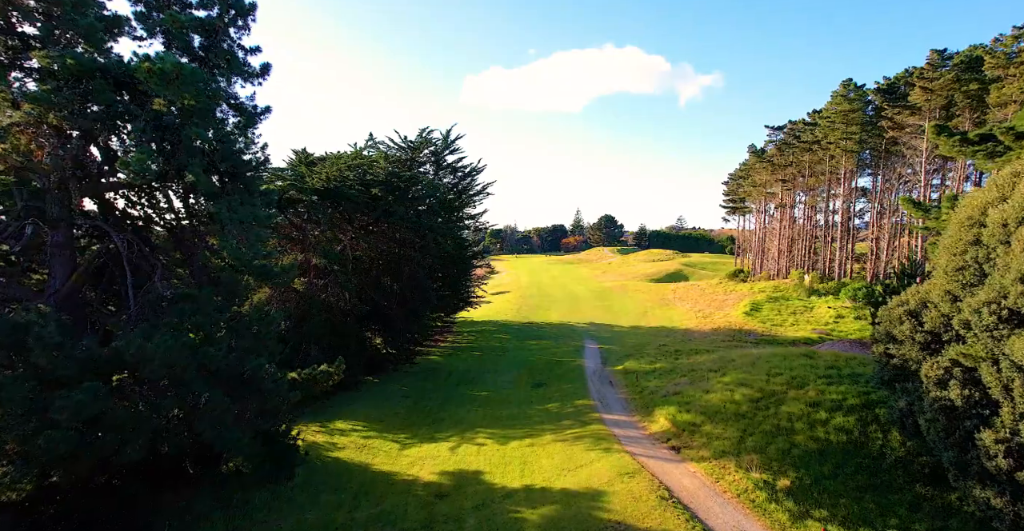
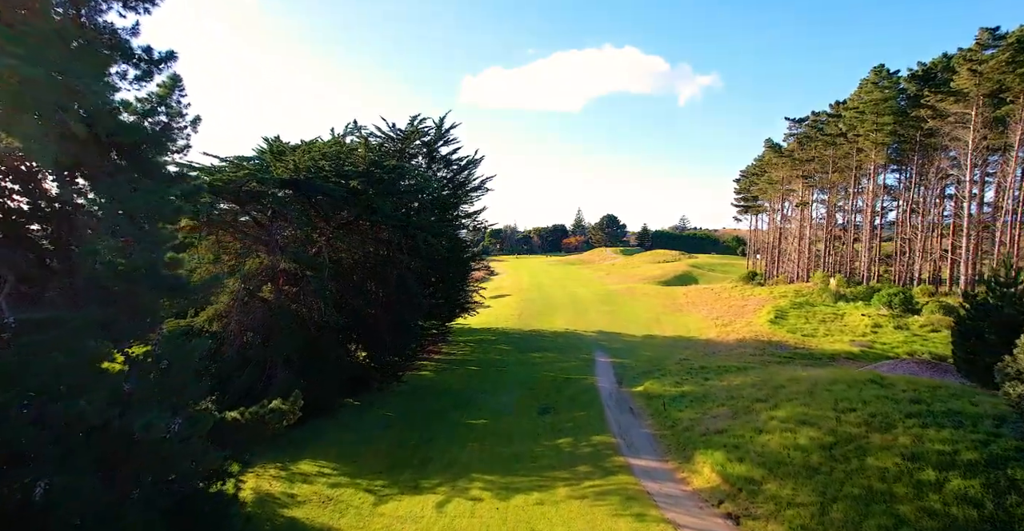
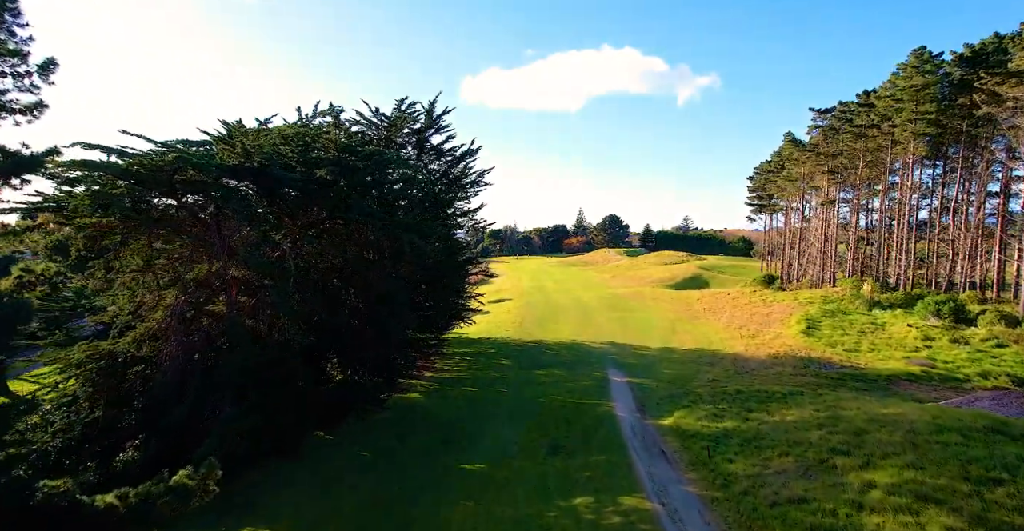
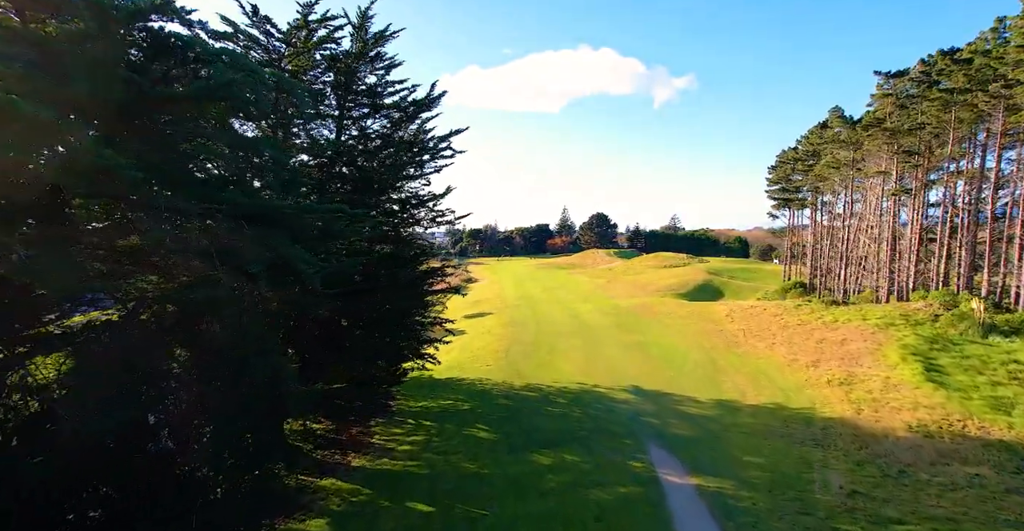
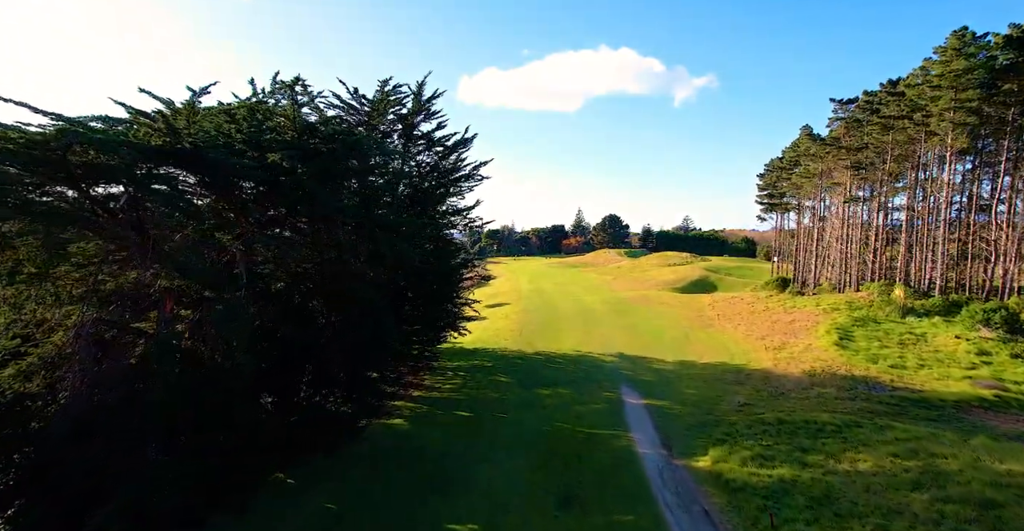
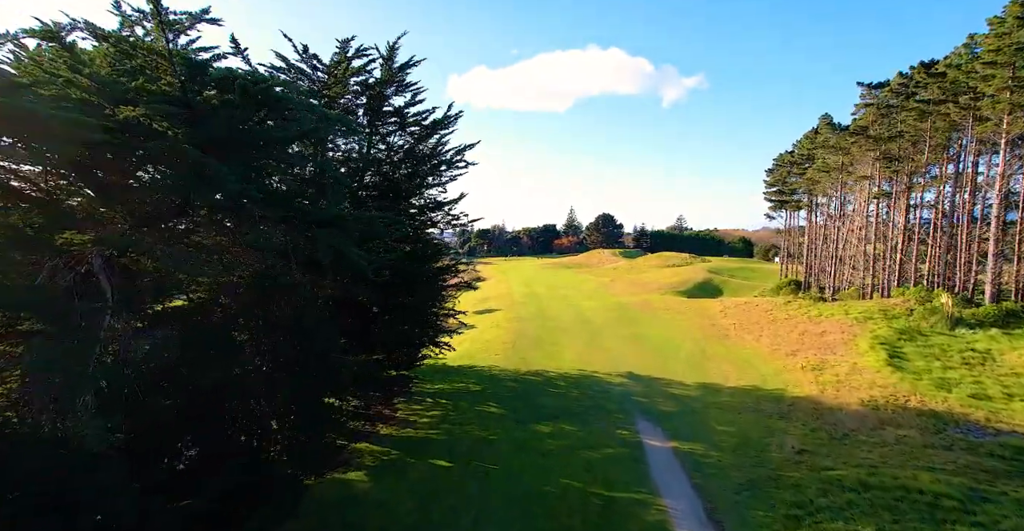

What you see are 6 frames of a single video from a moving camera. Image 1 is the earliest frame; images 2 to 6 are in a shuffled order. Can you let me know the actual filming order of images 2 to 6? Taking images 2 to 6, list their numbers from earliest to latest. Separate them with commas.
2, 3, 5, 6, 4
